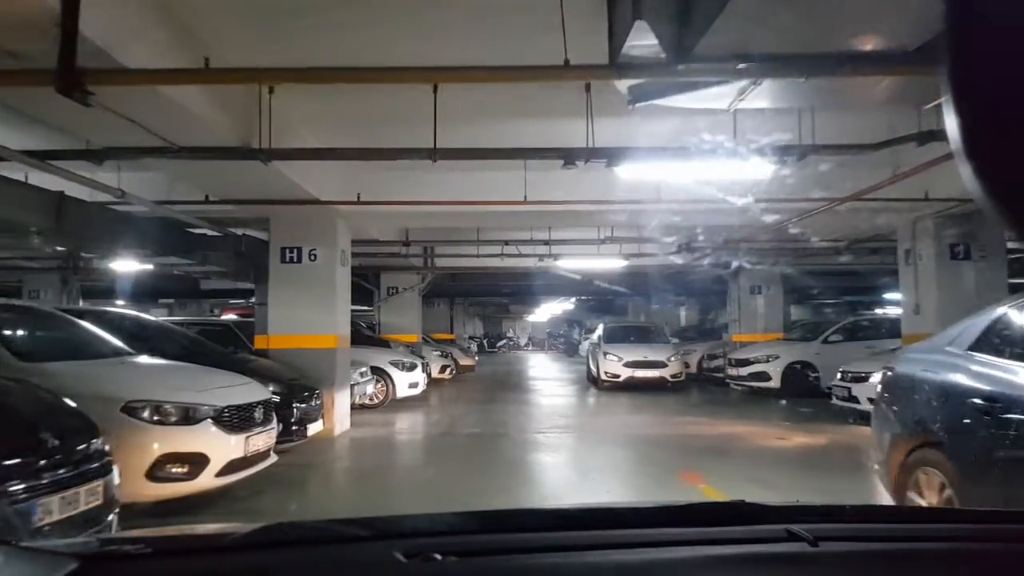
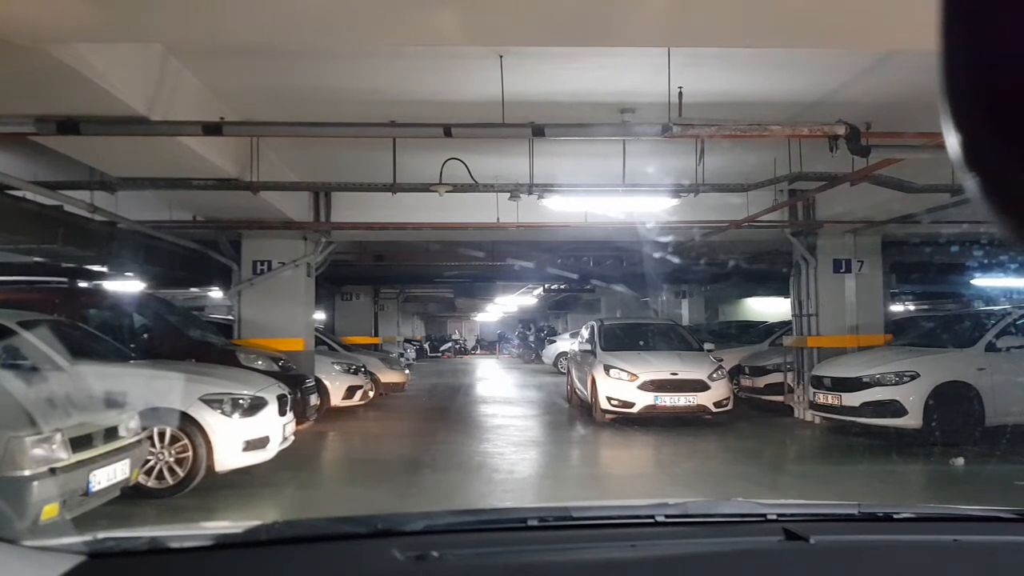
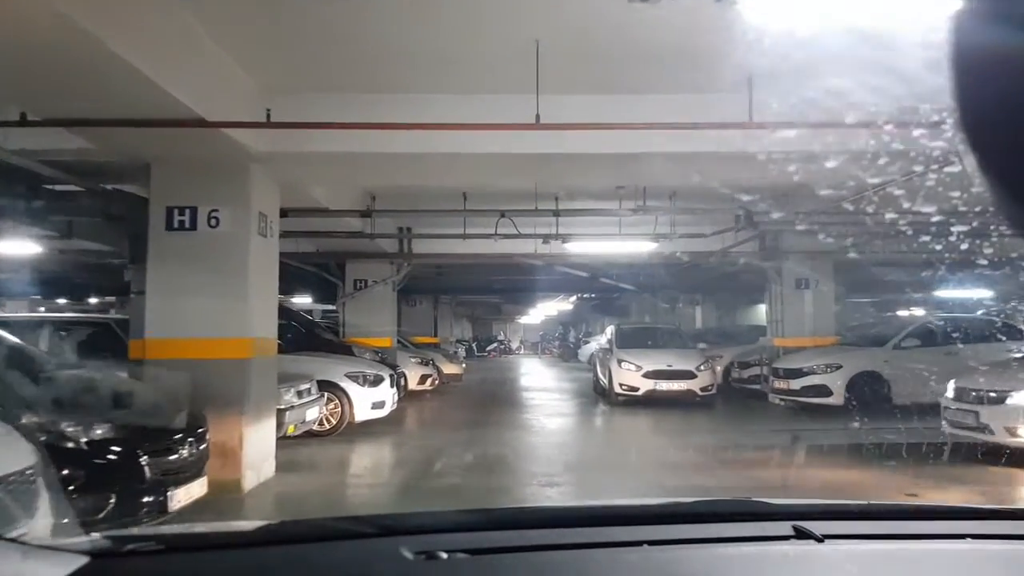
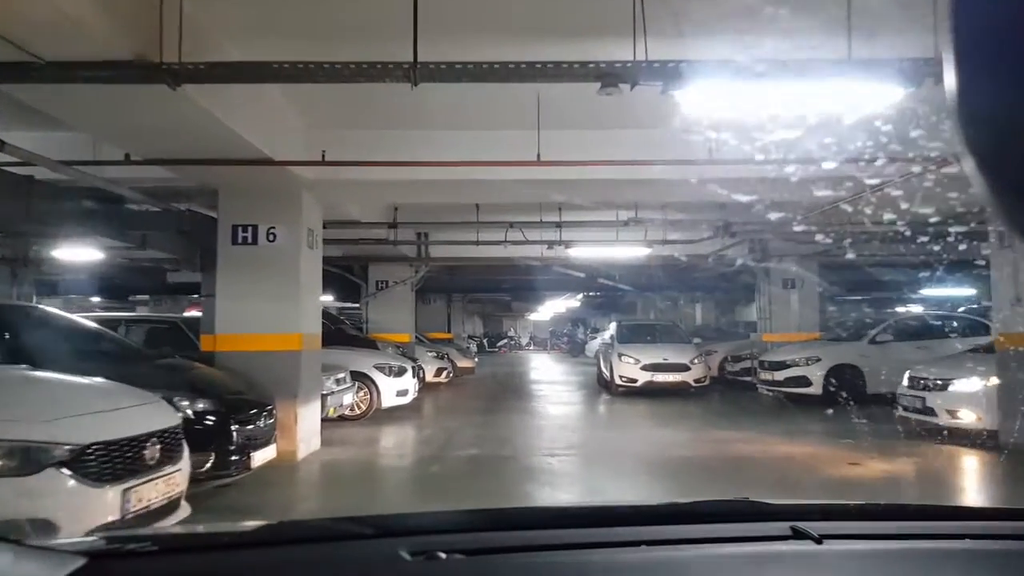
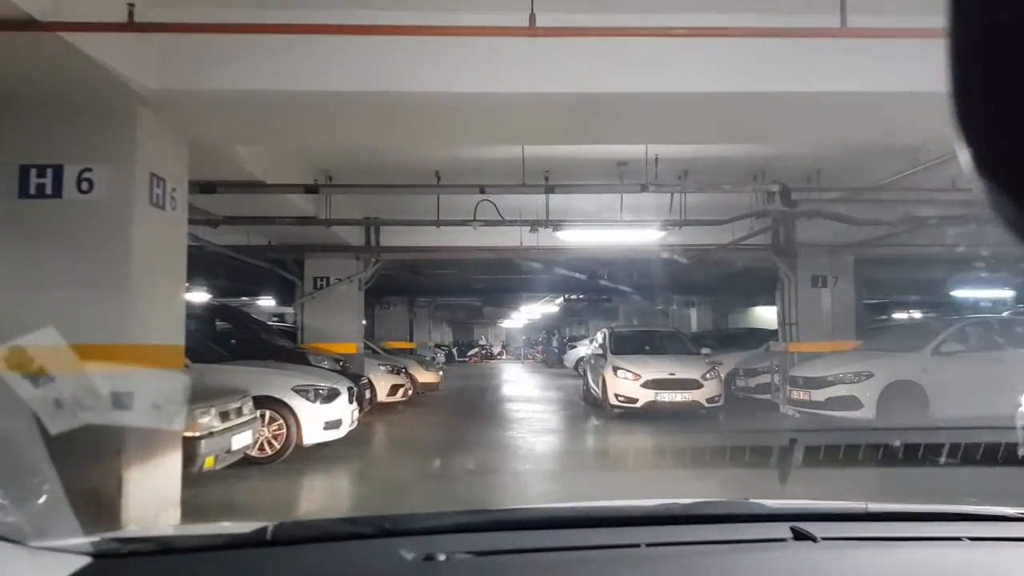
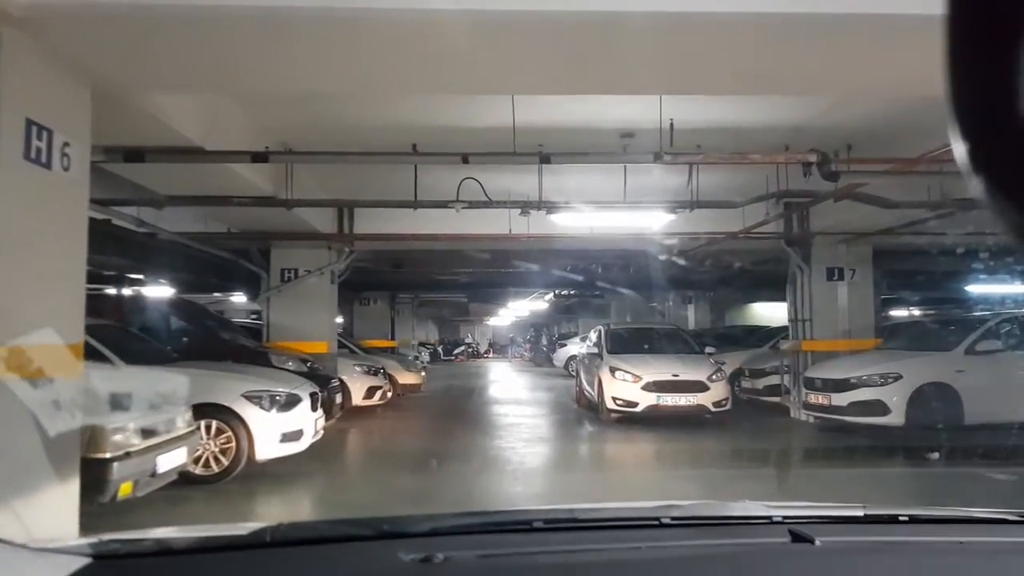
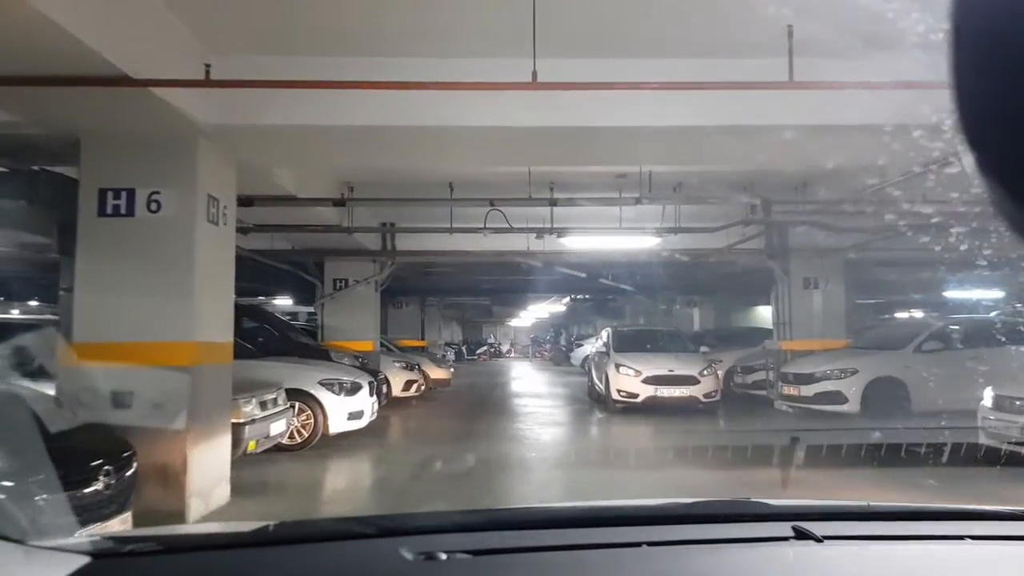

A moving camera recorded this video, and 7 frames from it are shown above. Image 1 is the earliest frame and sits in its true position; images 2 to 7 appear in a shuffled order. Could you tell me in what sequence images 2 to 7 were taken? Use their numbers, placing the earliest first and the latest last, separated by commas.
4, 3, 7, 5, 6, 2
